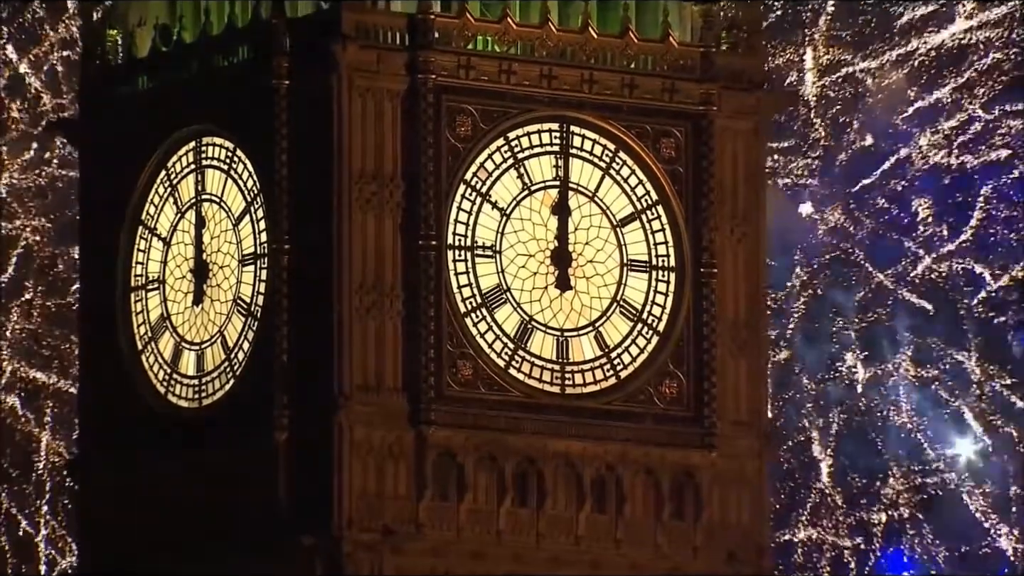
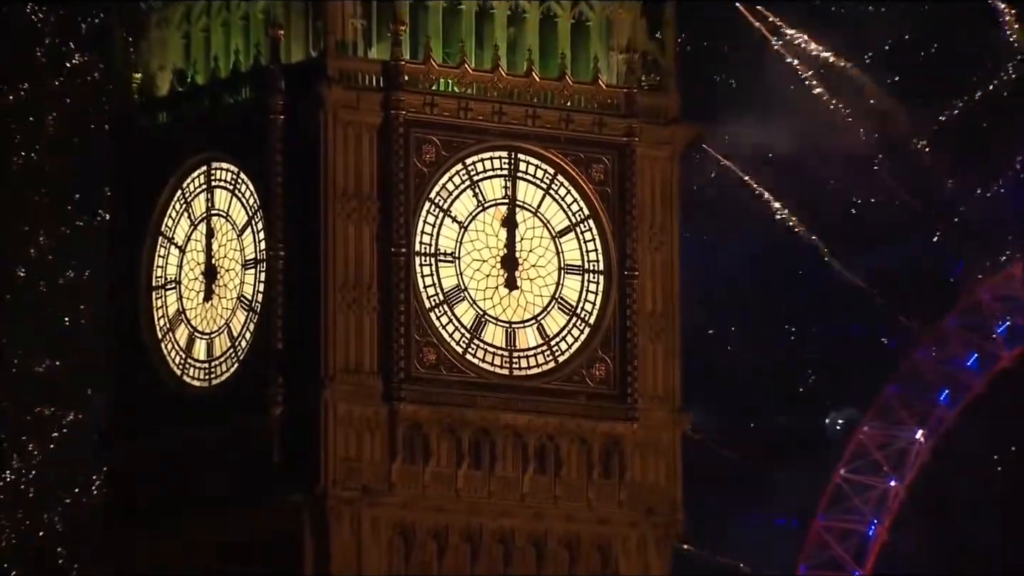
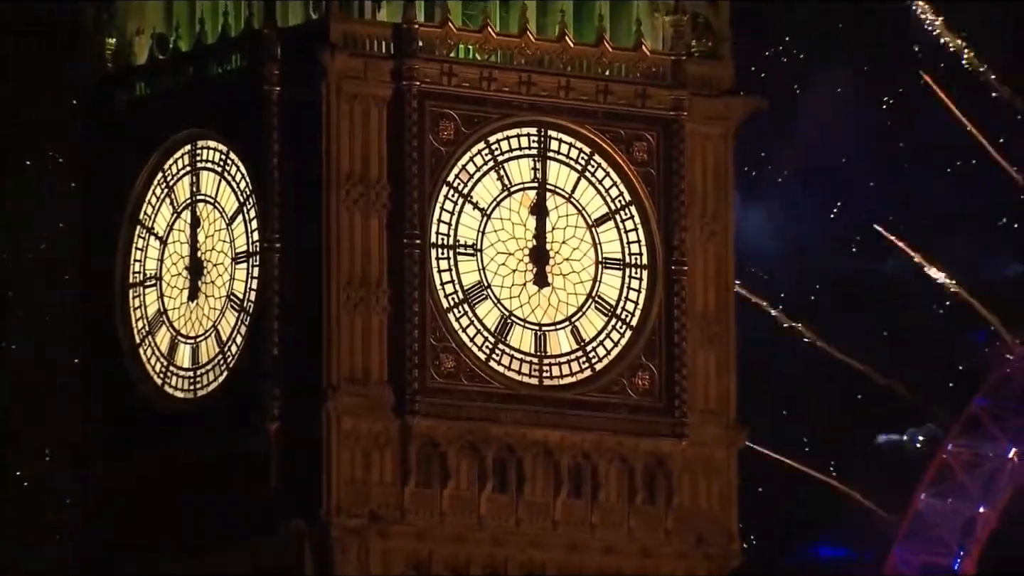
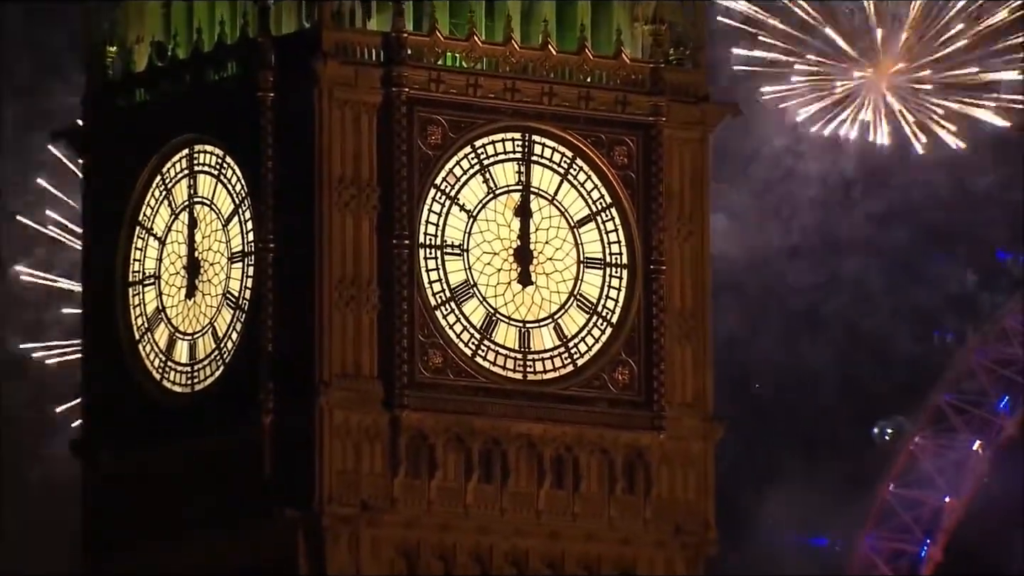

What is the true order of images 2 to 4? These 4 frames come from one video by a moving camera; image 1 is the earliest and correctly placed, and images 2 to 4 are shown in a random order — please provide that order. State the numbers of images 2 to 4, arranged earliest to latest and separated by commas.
3, 4, 2
